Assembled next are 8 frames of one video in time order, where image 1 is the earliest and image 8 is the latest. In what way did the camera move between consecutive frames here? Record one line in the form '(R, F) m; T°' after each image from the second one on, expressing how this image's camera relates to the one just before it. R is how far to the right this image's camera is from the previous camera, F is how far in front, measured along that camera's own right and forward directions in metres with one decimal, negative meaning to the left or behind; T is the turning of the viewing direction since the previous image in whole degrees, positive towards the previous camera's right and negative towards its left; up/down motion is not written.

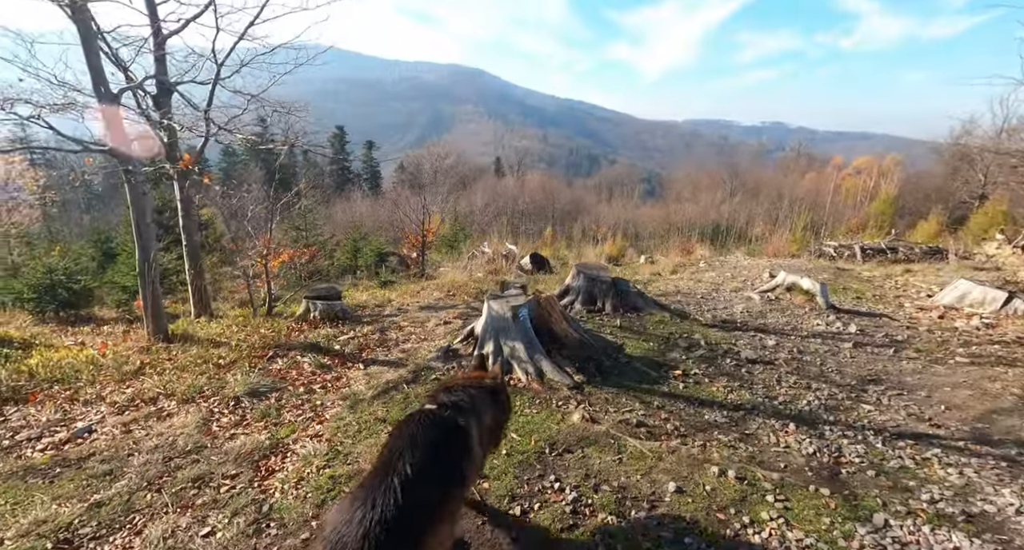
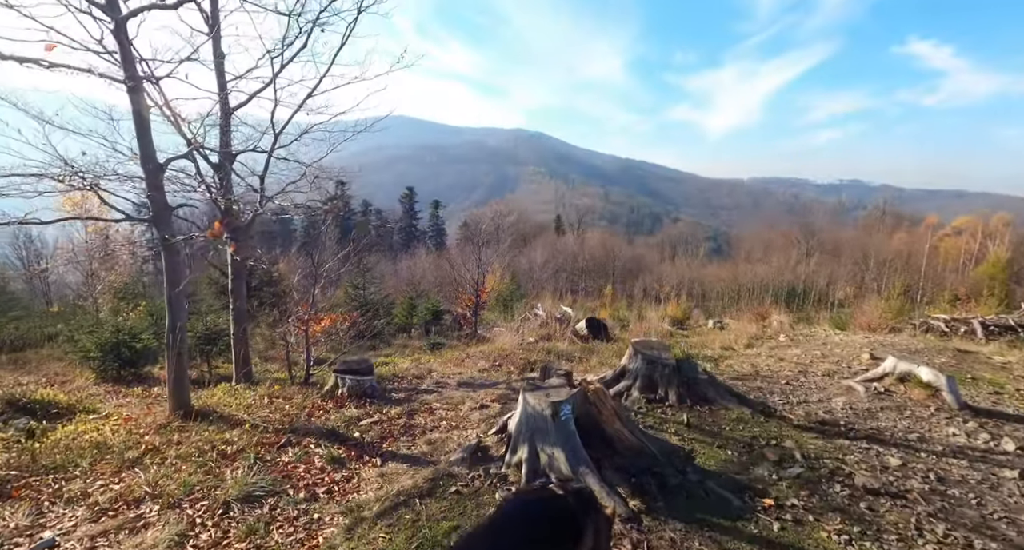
(+0.1, +0.5) m; -7°
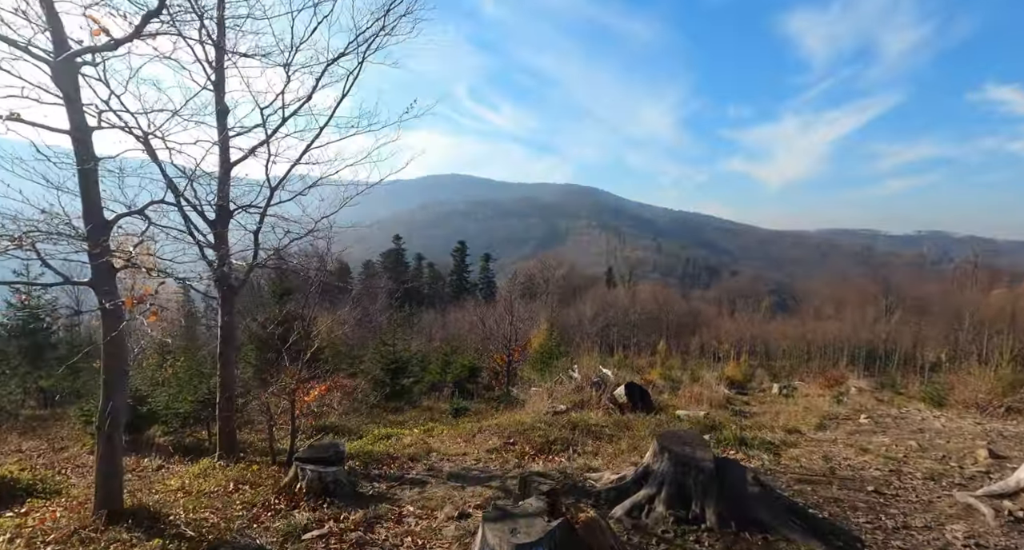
(+0.4, +0.7) m; -6°
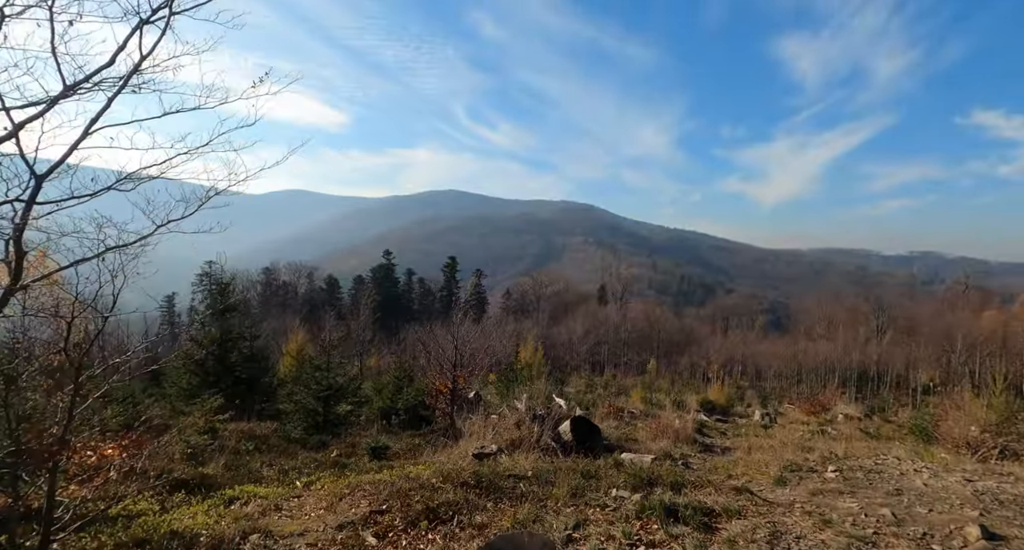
(+1.1, +1.1) m; +1°
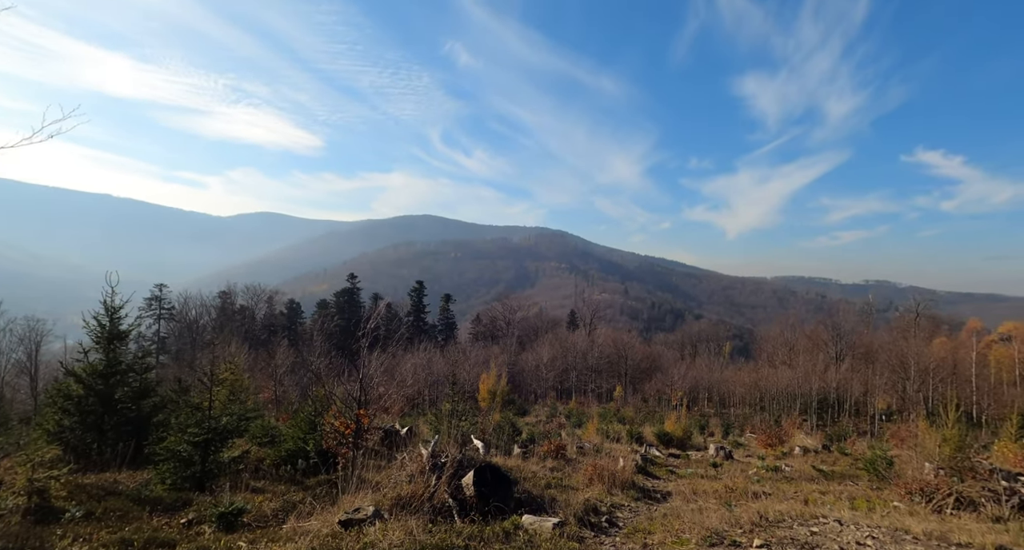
(+1.2, +1.2) m; +3°
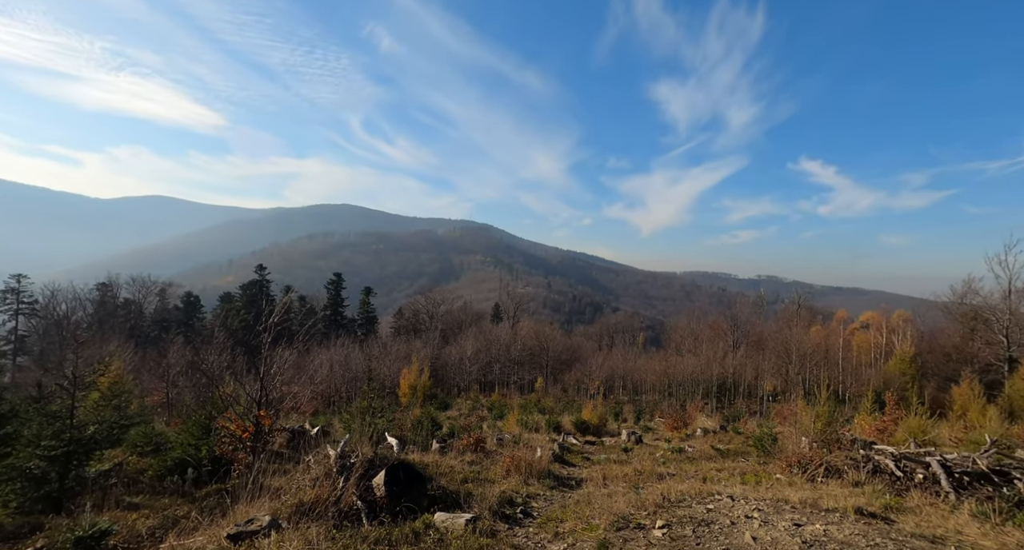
(+0.1, +0.1) m; +9°
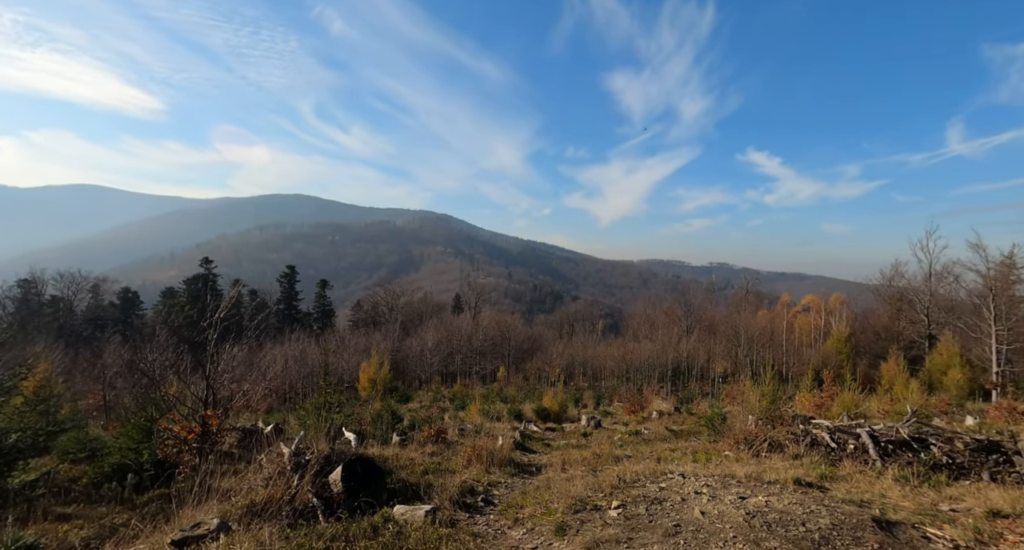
(0.0, 0.0) m; +4°
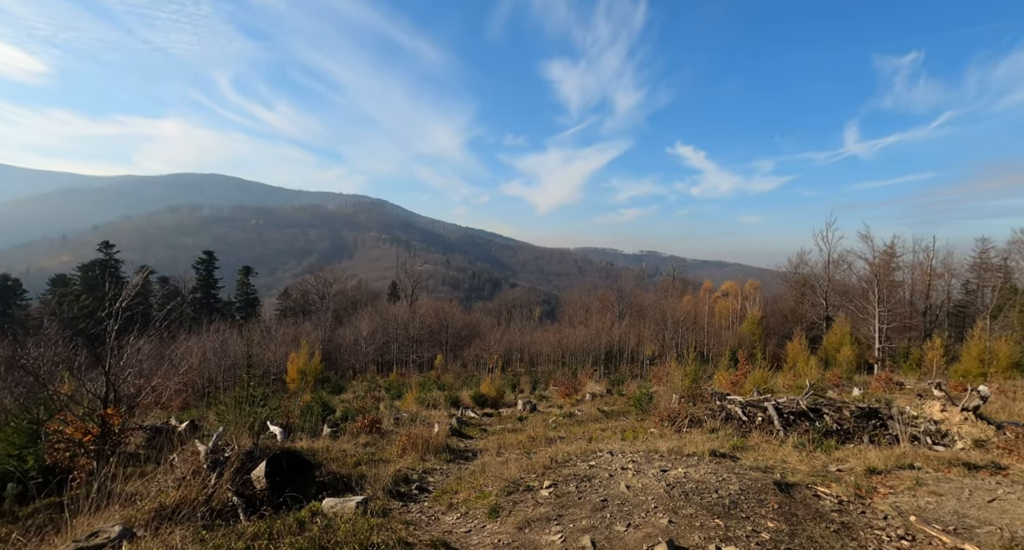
(0.0, 0.0) m; +7°
